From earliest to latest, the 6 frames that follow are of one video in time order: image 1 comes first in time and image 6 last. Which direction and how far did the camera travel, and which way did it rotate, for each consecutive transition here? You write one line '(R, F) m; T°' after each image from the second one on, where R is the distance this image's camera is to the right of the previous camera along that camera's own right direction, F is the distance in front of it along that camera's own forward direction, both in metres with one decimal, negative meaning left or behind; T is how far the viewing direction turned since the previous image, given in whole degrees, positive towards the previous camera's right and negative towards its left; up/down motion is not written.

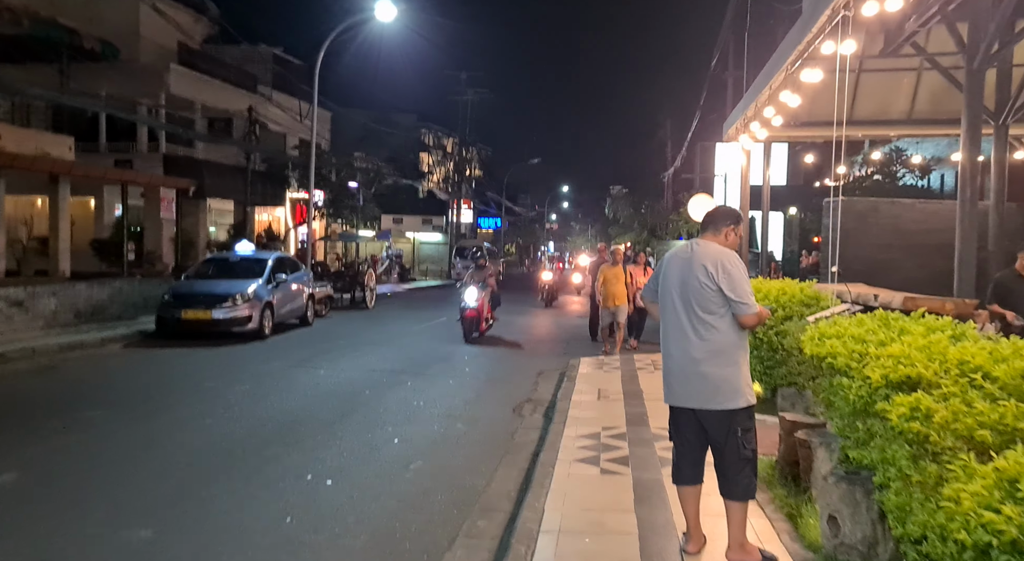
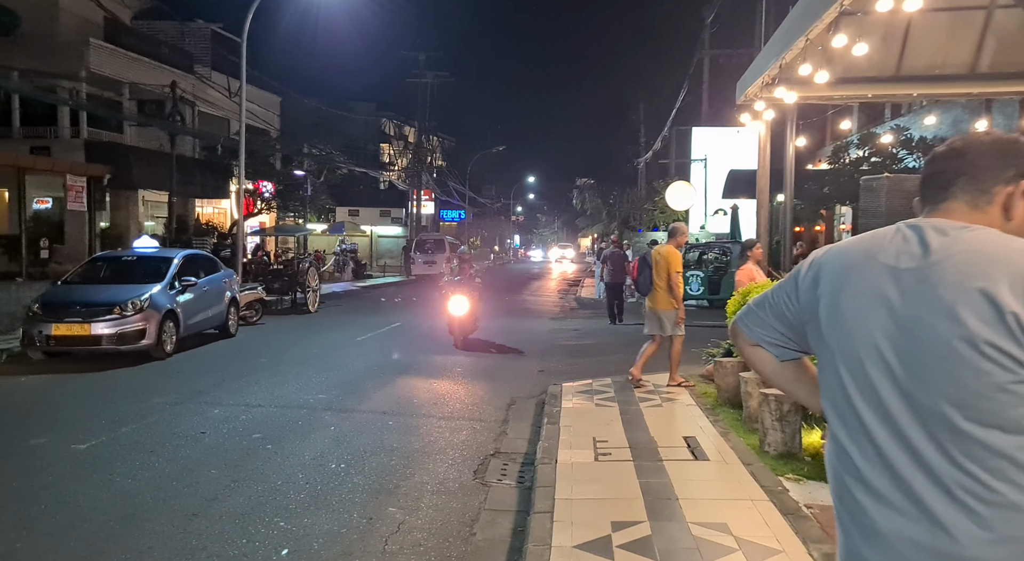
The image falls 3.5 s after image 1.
(+0.1, +2.6) m; +3°
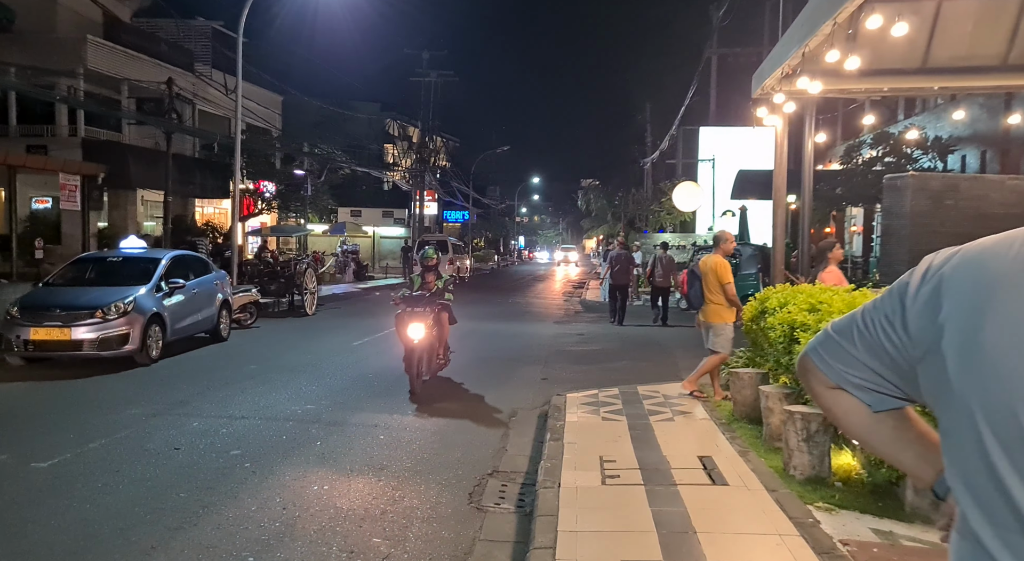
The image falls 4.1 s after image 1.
(0.0, +0.5) m; 0°
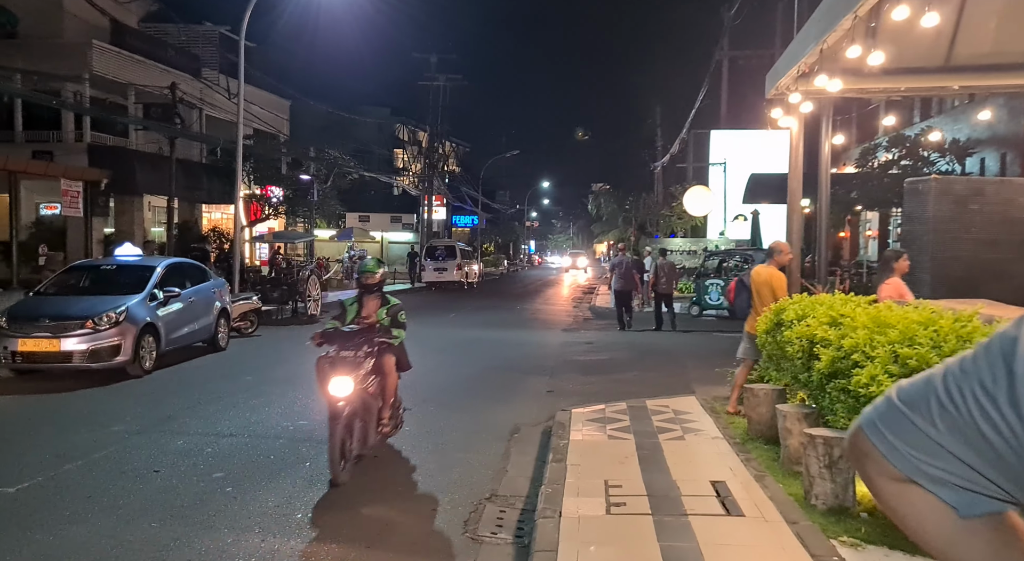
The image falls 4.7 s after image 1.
(+0.1, +0.4) m; -1°
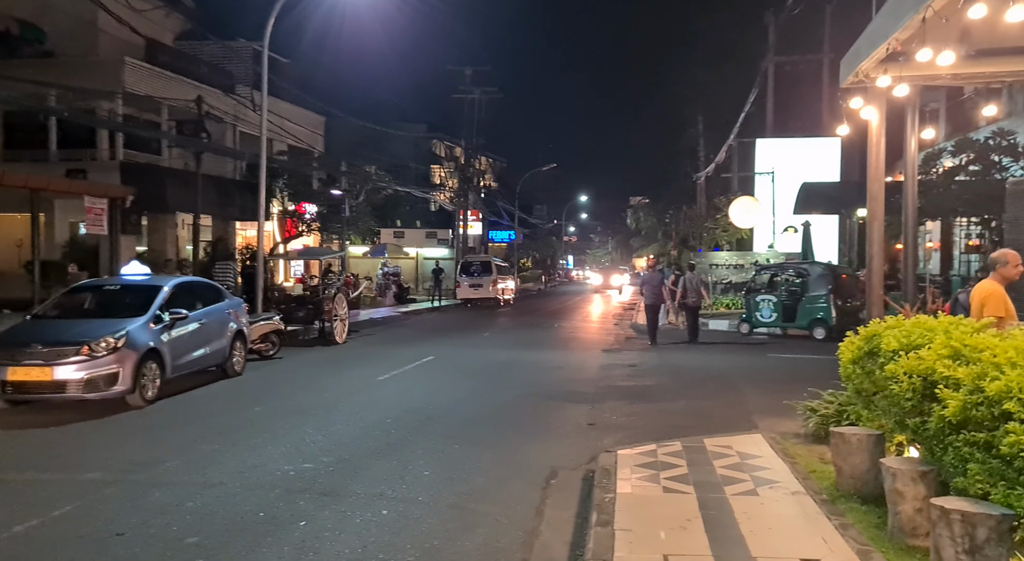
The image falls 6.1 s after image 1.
(0.0, +1.1) m; -3°
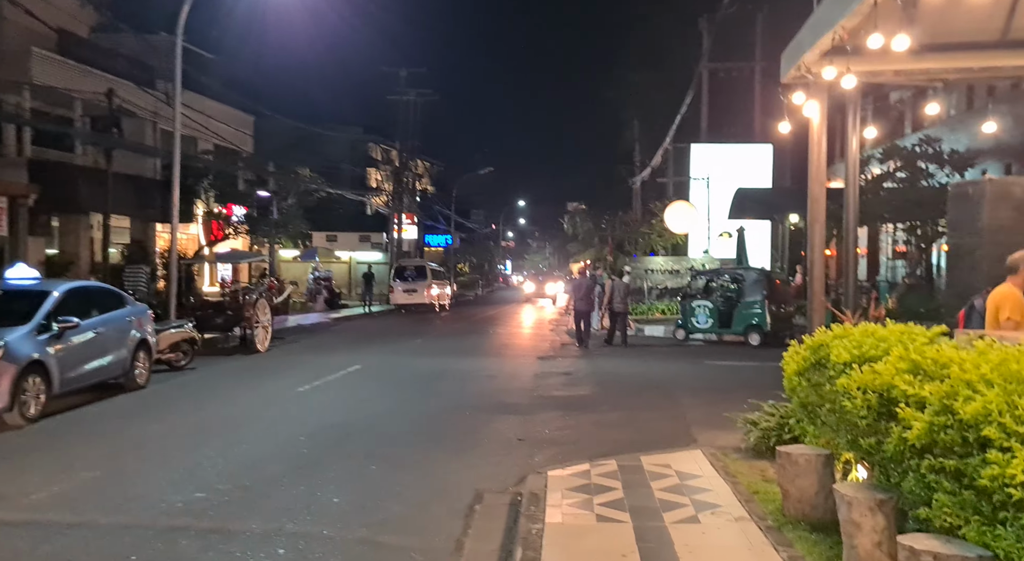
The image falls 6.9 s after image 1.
(+0.2, +0.6) m; +5°
